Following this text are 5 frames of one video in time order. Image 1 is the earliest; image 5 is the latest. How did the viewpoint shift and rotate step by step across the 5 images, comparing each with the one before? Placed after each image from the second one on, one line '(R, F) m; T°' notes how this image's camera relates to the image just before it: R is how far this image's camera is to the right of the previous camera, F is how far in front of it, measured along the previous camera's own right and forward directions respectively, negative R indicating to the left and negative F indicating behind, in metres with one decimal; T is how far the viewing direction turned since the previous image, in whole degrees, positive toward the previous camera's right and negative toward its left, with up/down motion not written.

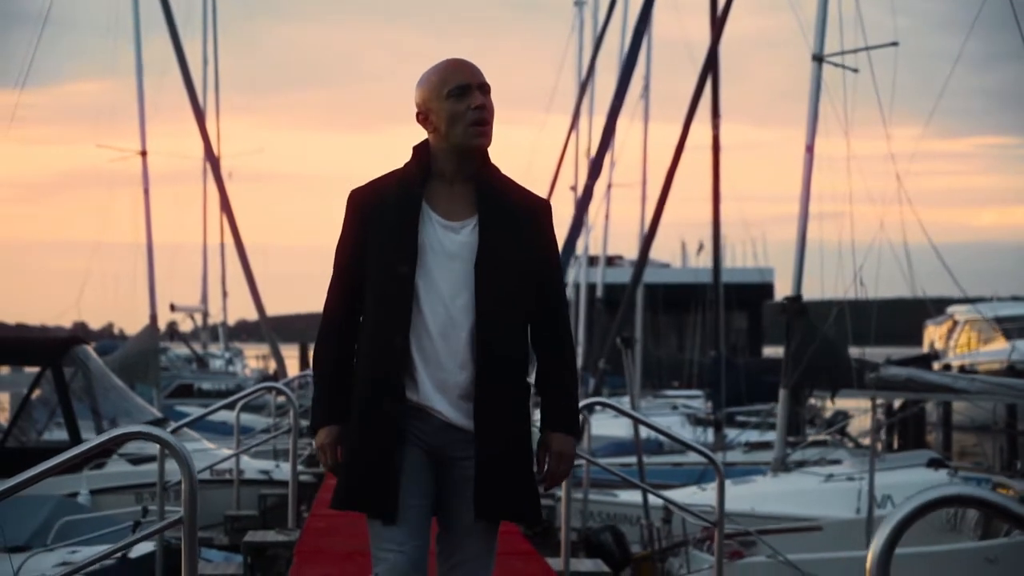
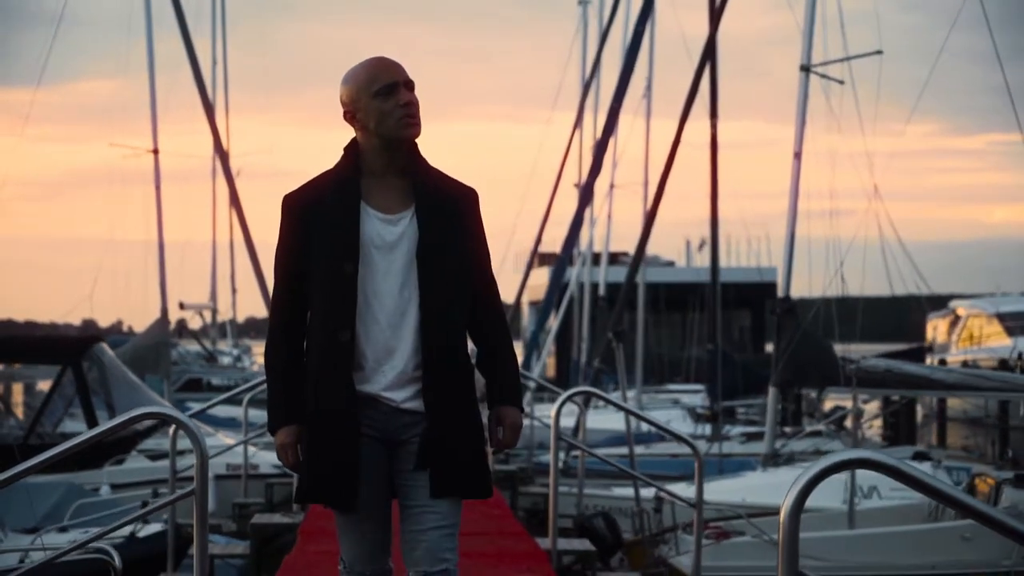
(+0.1, -0.4) m; 0°
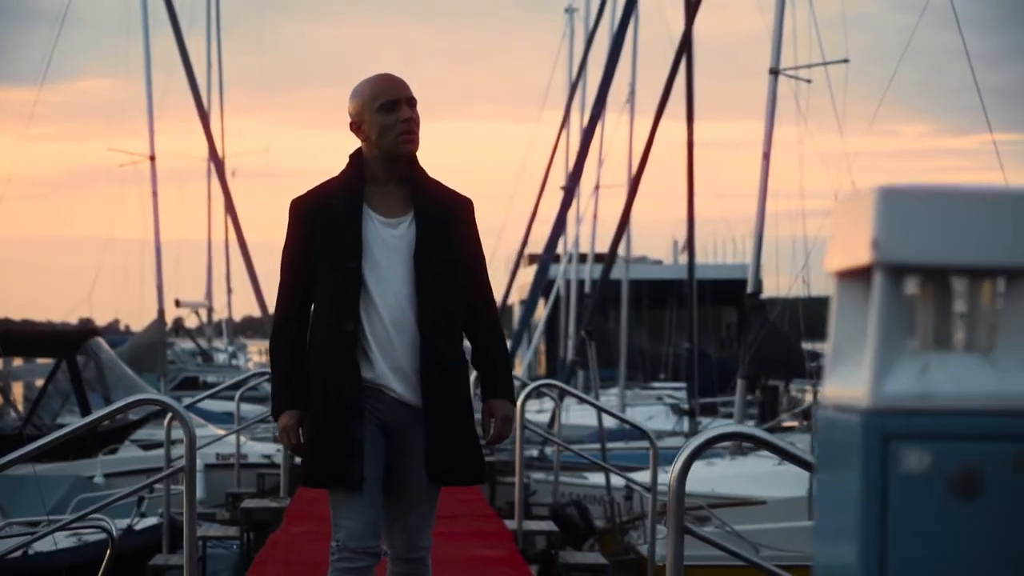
(+0.2, -0.6) m; 0°
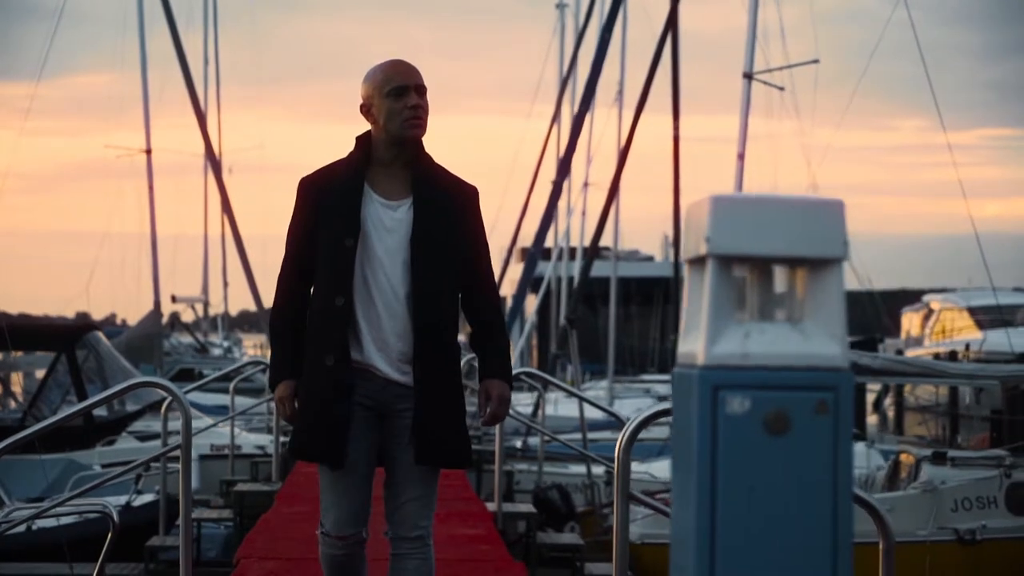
(+0.1, -0.4) m; 0°
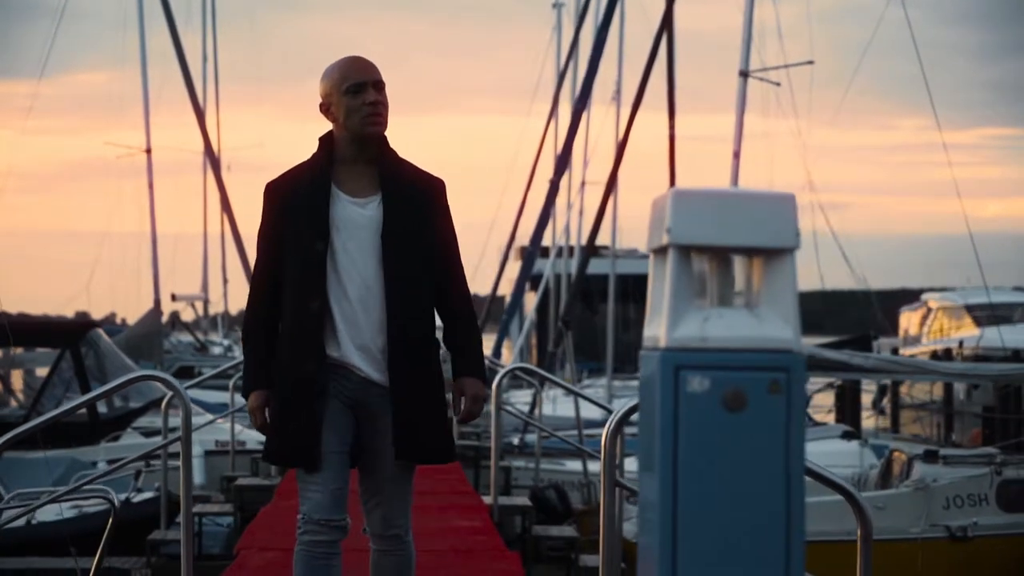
(0.0, -0.1) m; 0°
